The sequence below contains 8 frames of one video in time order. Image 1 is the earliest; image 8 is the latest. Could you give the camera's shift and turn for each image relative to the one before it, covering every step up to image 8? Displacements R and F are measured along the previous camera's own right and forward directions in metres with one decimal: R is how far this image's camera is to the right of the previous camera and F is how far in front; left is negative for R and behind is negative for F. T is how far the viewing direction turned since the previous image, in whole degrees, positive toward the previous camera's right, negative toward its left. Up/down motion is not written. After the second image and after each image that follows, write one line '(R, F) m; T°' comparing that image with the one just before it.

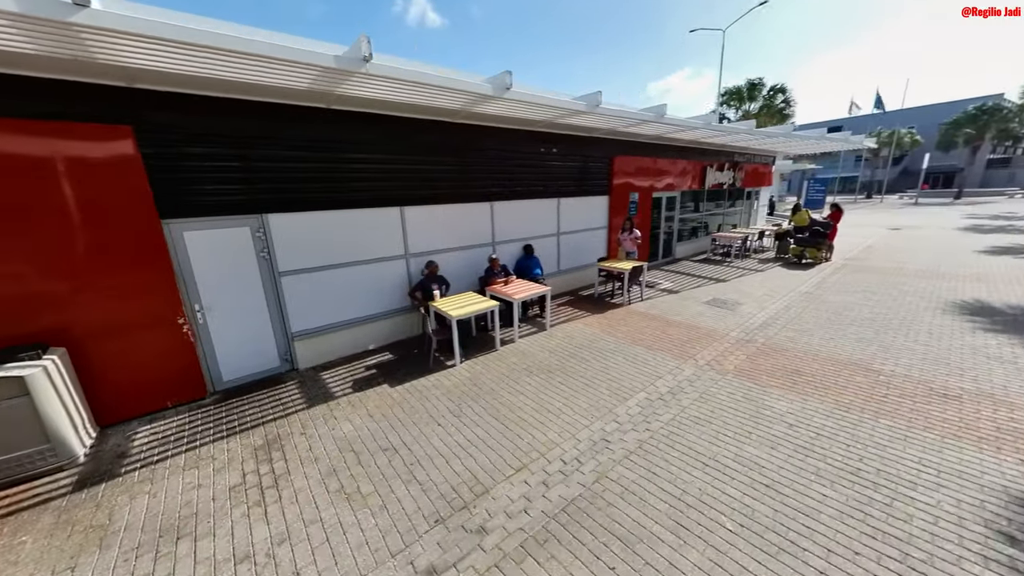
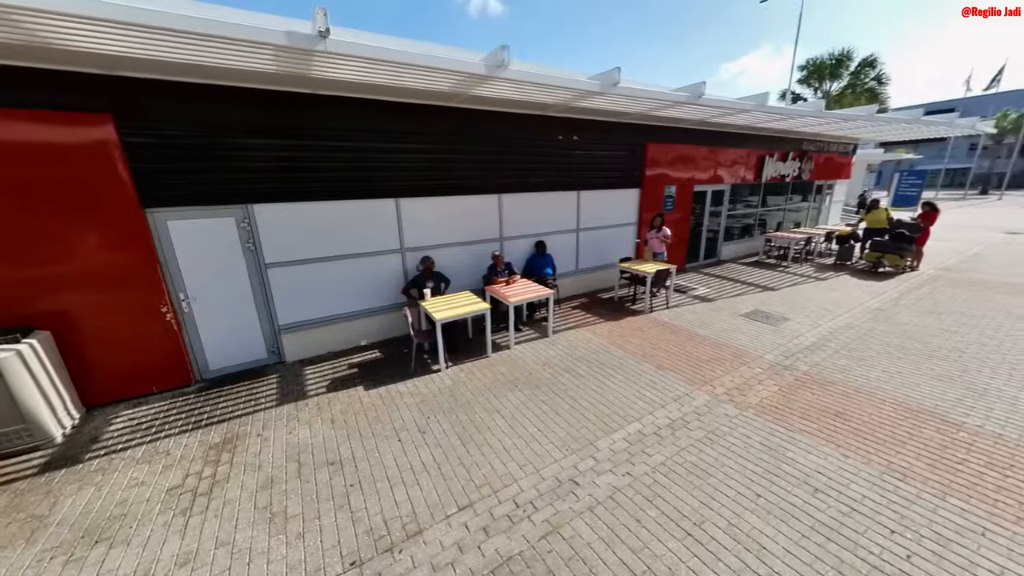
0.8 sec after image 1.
(+0.8, +0.6) m; -7°
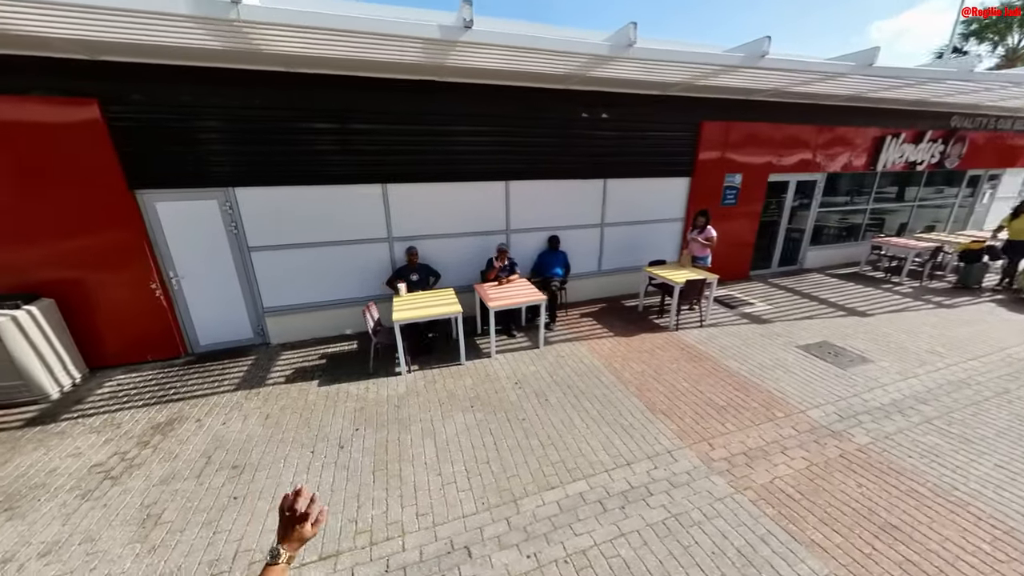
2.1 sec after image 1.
(+1.3, +0.8) m; -12°
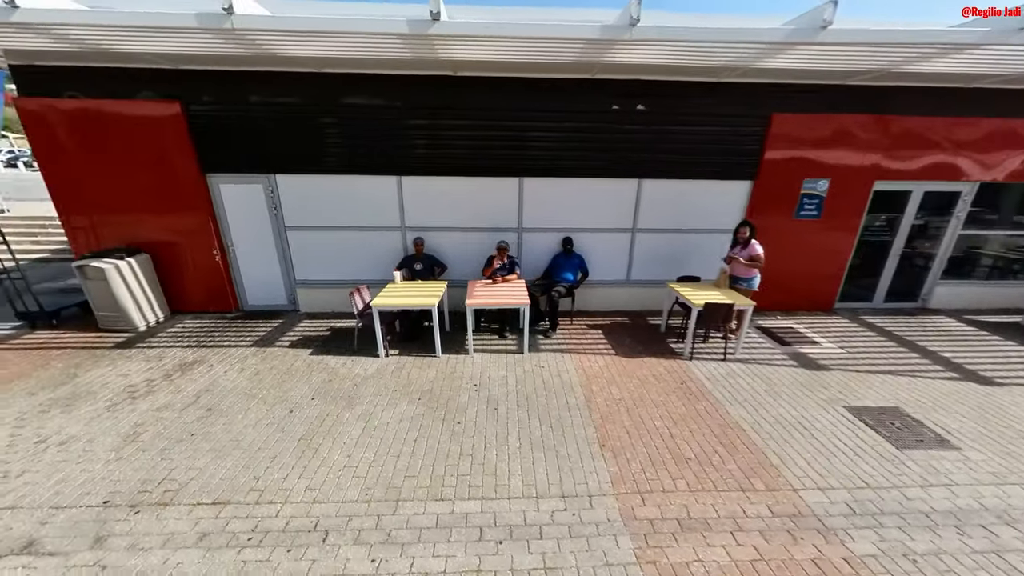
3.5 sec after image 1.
(+1.5, +0.4) m; -15°
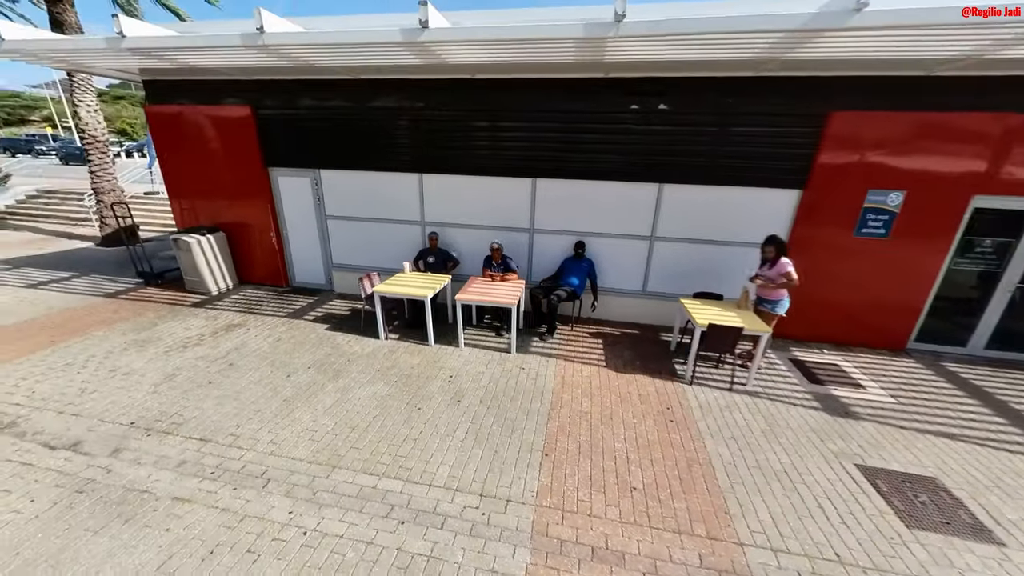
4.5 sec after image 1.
(+1.1, +0.1) m; -12°
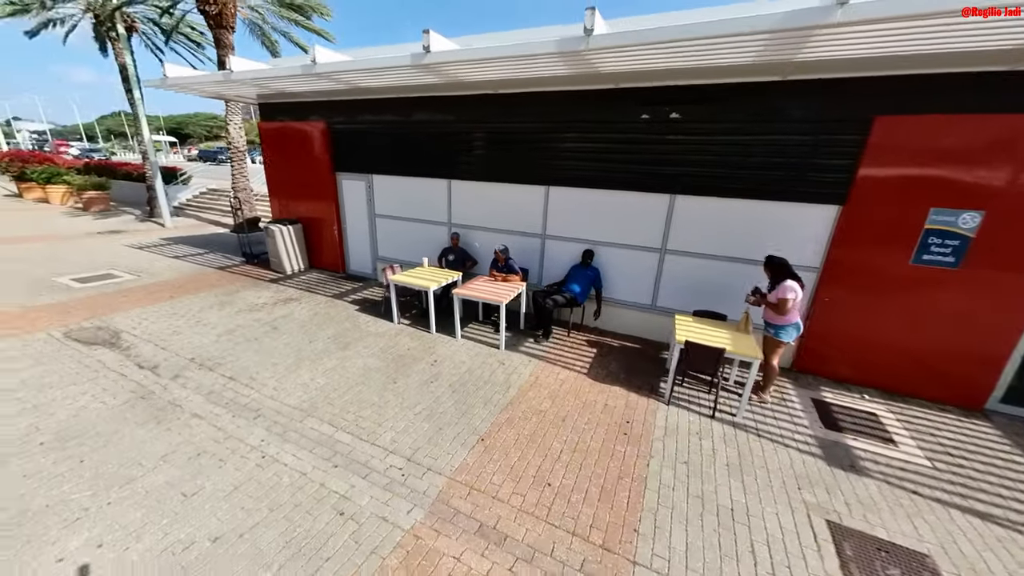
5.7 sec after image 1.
(+1.3, -0.1) m; -13°
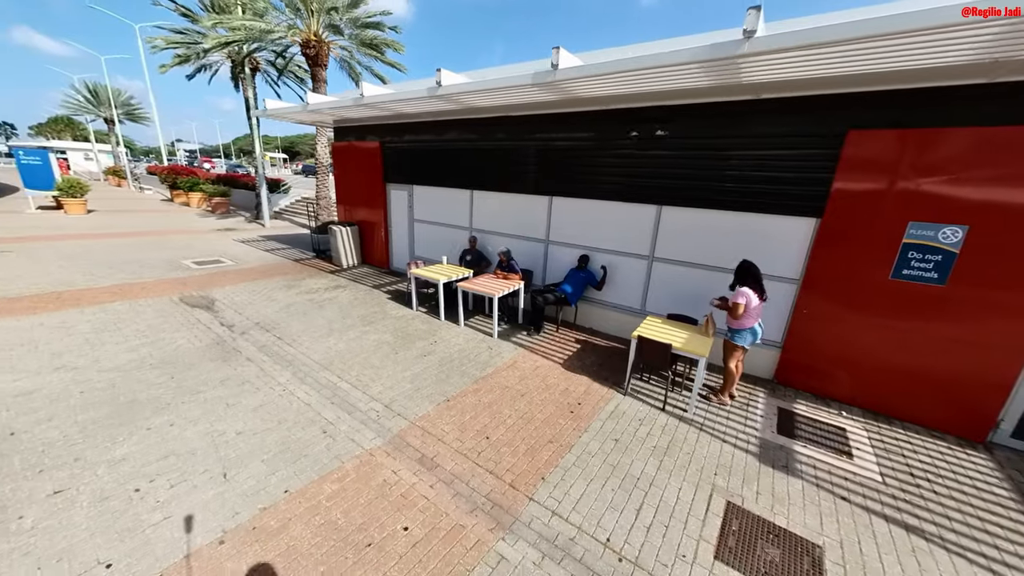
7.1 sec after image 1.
(+1.1, -0.6) m; -10°
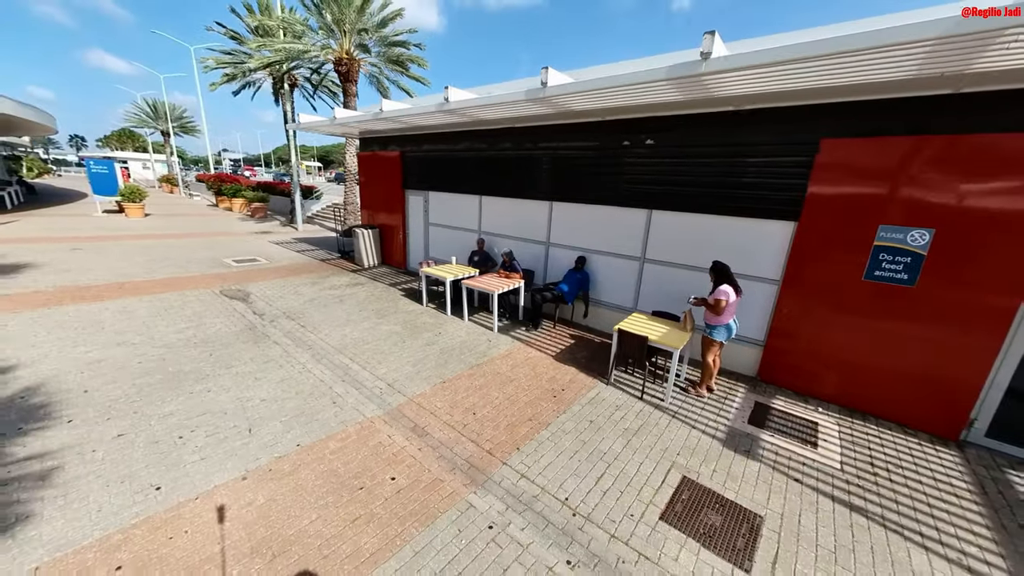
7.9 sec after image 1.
(+0.4, -0.4) m; -4°
